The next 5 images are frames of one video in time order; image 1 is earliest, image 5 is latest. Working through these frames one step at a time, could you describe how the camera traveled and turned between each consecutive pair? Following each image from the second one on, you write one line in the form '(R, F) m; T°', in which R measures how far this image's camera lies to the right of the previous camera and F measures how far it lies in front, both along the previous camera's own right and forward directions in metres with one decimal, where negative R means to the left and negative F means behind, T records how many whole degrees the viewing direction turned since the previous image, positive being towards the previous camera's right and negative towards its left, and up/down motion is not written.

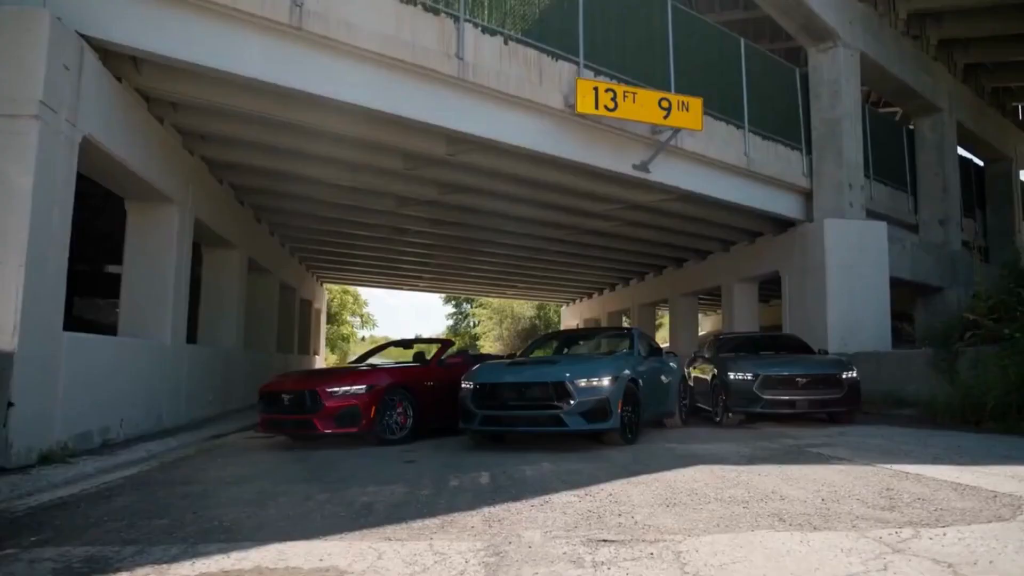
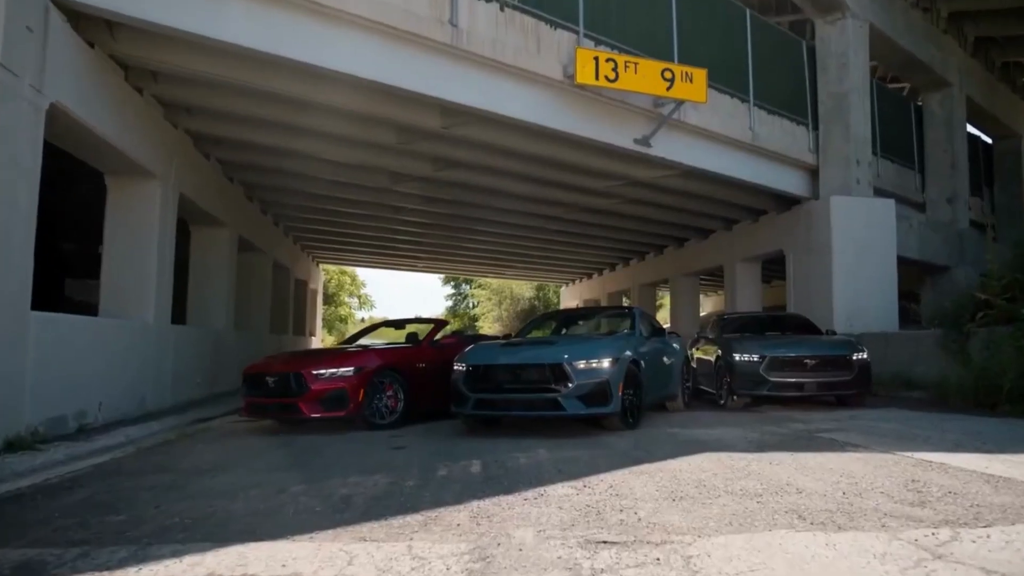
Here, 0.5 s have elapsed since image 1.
(0.0, +0.4) m; 0°
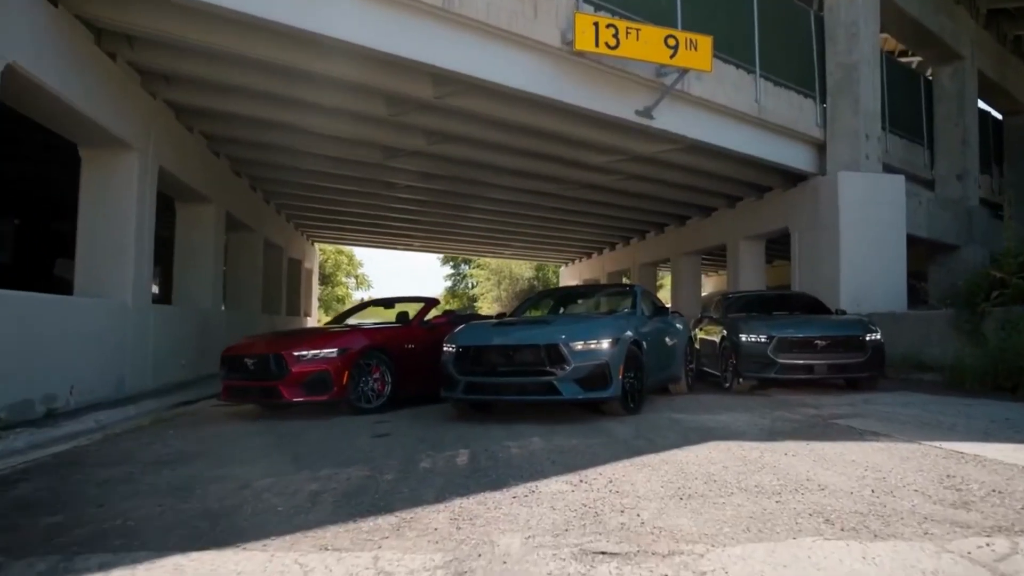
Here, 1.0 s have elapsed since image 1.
(+0.1, +0.5) m; 0°
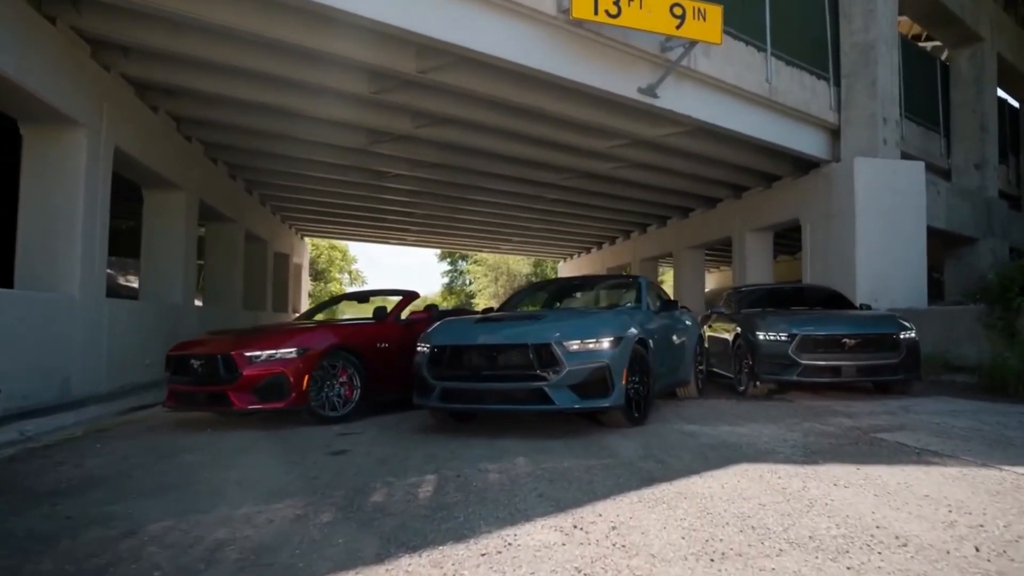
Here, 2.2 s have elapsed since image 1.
(+0.1, +1.1) m; 0°
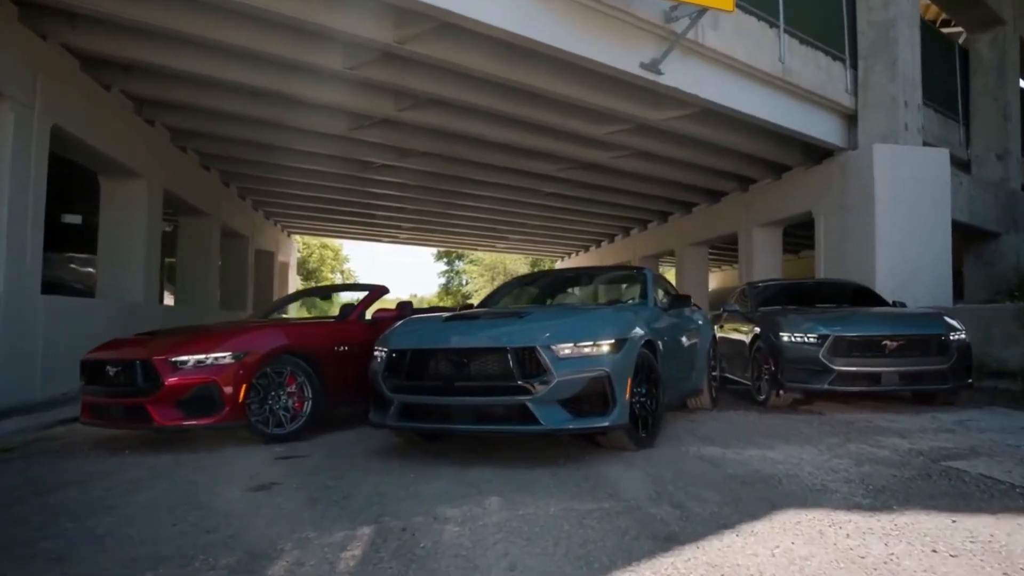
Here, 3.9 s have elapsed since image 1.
(+0.1, +1.2) m; 0°
